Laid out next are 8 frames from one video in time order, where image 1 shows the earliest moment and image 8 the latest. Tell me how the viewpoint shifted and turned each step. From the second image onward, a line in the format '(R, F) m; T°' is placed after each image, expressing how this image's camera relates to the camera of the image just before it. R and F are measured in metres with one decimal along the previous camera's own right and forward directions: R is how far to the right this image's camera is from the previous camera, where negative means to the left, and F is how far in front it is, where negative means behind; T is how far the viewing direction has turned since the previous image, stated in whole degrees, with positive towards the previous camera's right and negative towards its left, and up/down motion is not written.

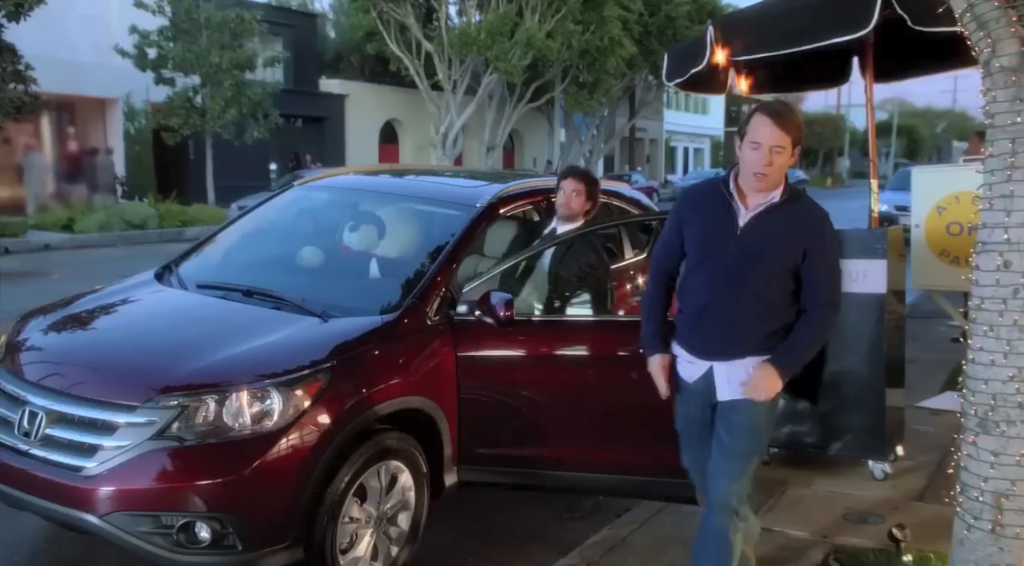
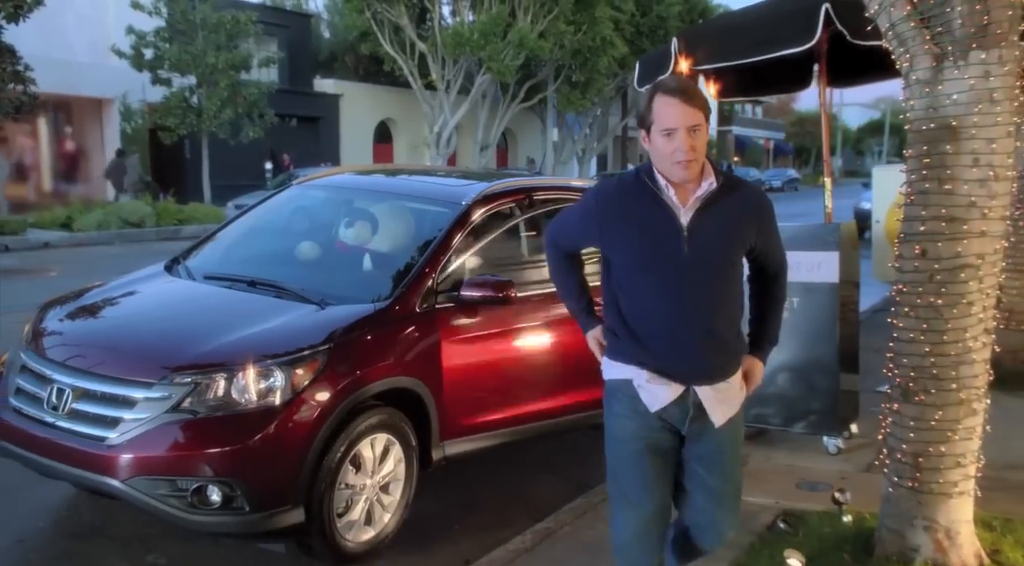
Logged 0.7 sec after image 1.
(+0.1, -0.4) m; 0°
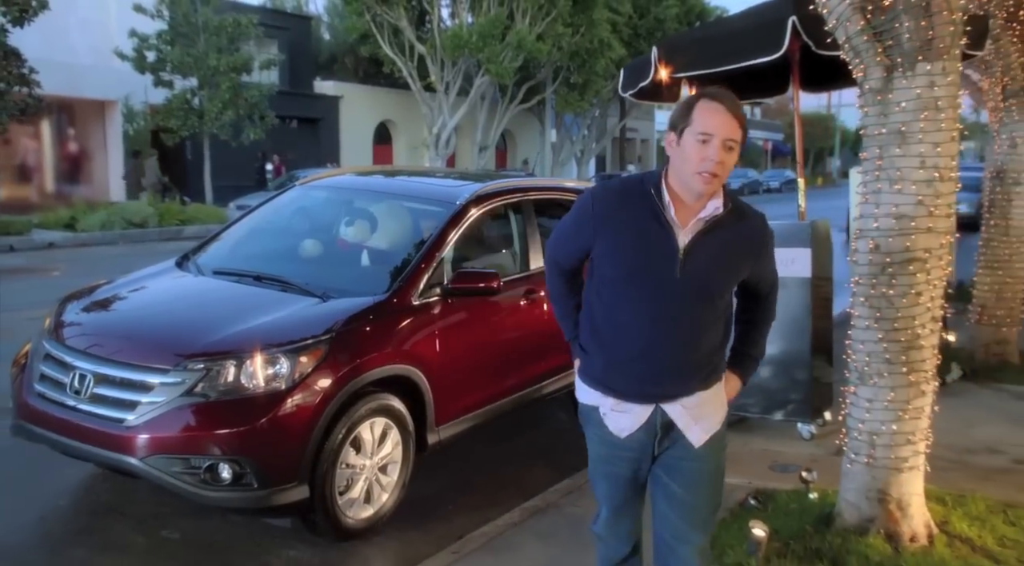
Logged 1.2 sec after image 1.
(+0.1, -0.3) m; 0°
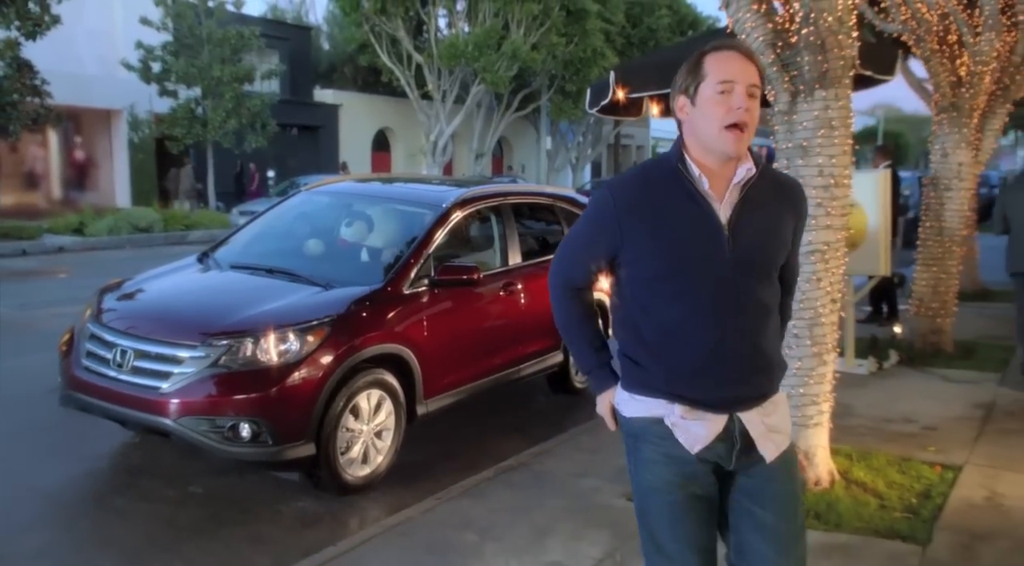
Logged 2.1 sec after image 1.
(+0.1, -0.7) m; 0°
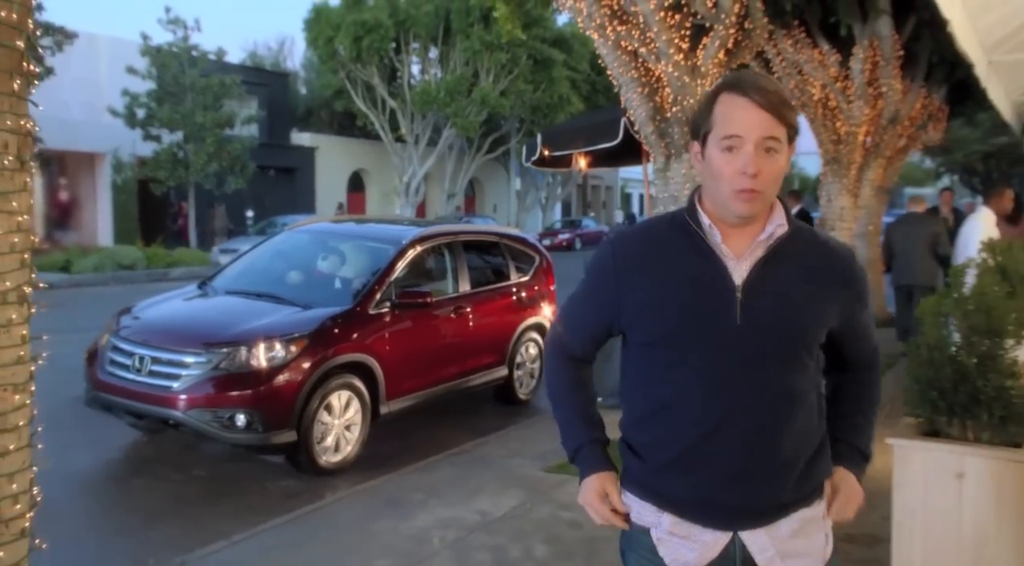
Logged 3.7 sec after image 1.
(+0.2, -1.2) m; +2°
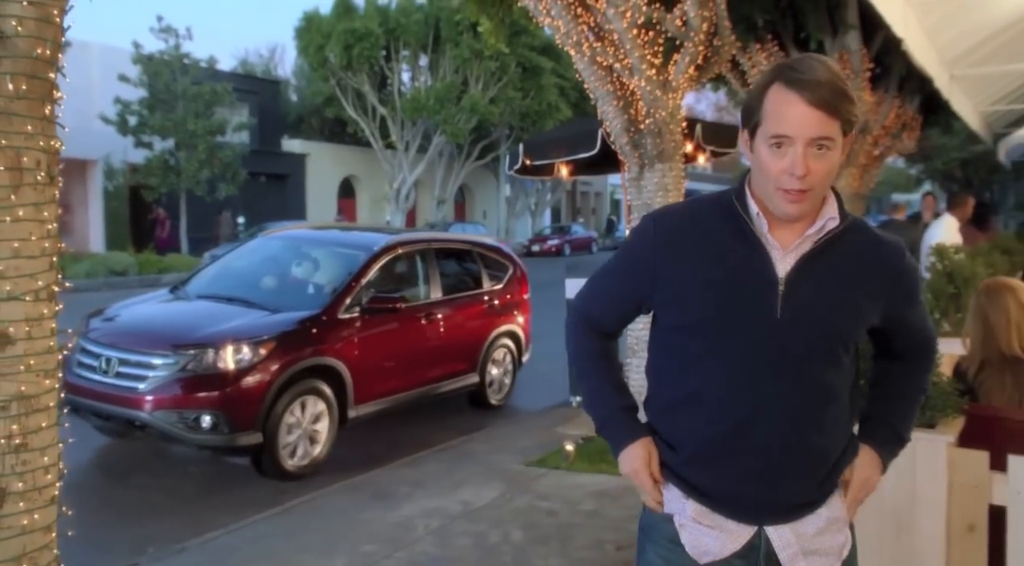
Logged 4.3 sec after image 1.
(+0.1, -0.3) m; +1°
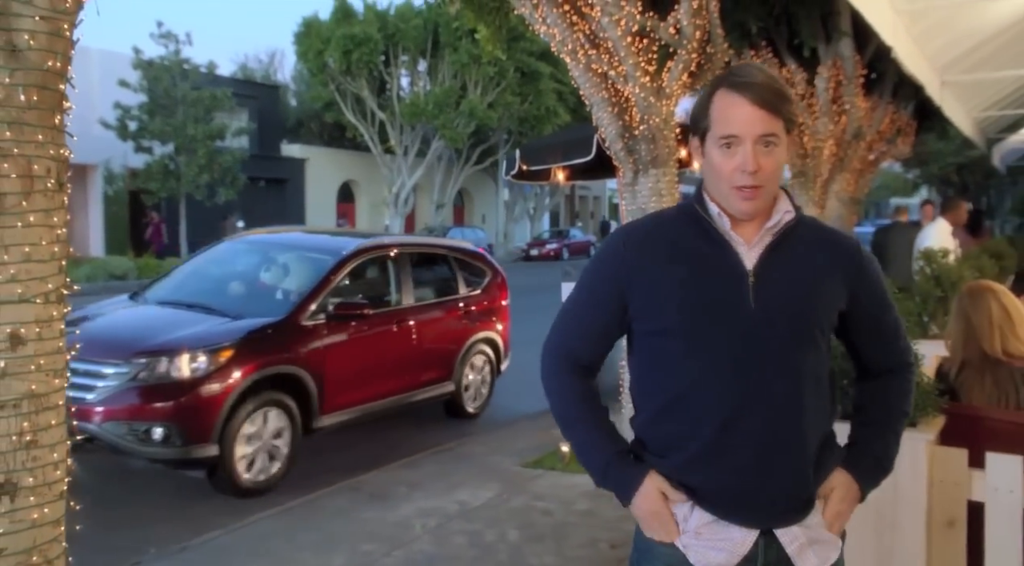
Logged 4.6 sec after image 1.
(0.0, -0.1) m; 0°
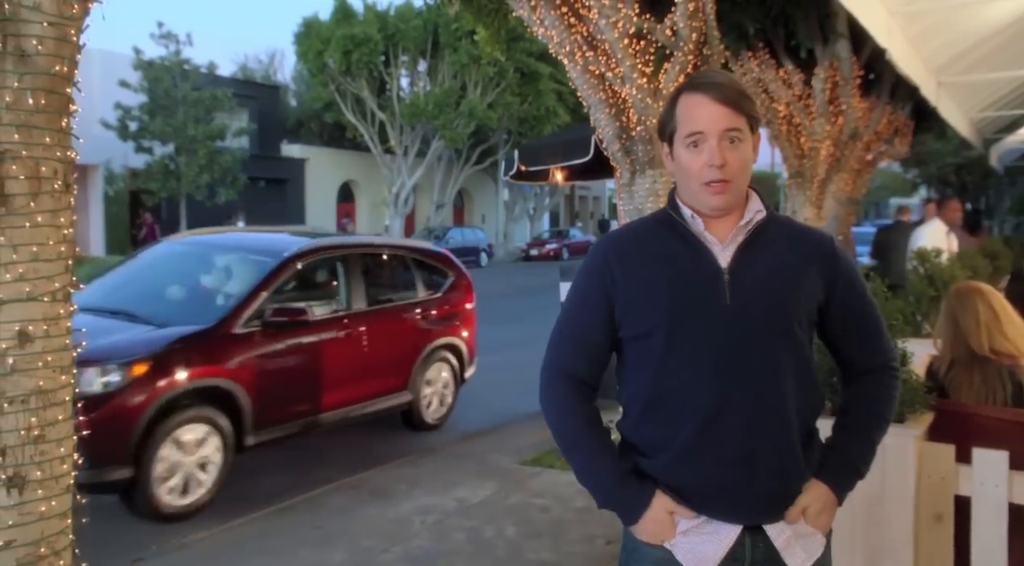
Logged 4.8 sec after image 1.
(0.0, -0.1) m; 0°
